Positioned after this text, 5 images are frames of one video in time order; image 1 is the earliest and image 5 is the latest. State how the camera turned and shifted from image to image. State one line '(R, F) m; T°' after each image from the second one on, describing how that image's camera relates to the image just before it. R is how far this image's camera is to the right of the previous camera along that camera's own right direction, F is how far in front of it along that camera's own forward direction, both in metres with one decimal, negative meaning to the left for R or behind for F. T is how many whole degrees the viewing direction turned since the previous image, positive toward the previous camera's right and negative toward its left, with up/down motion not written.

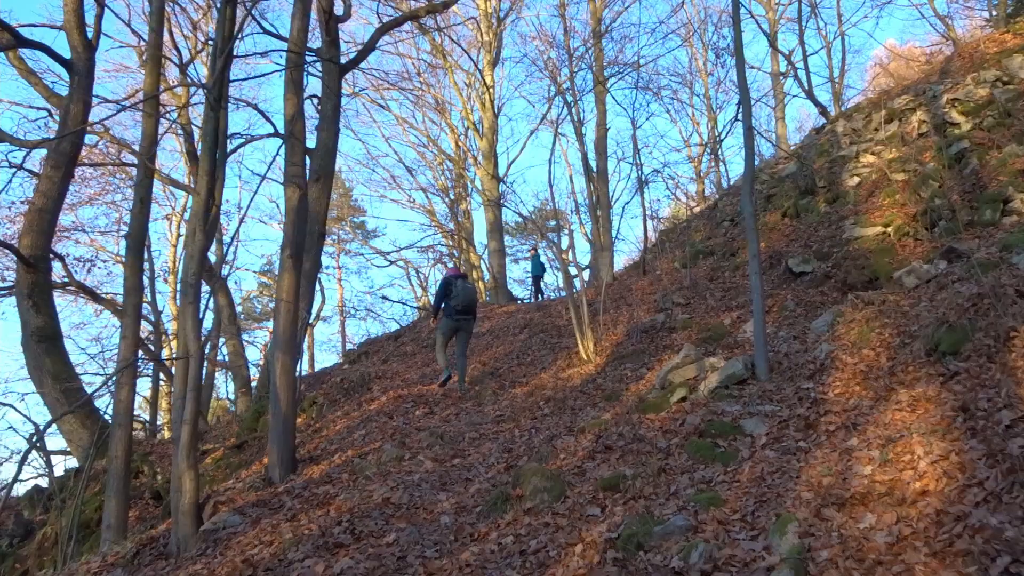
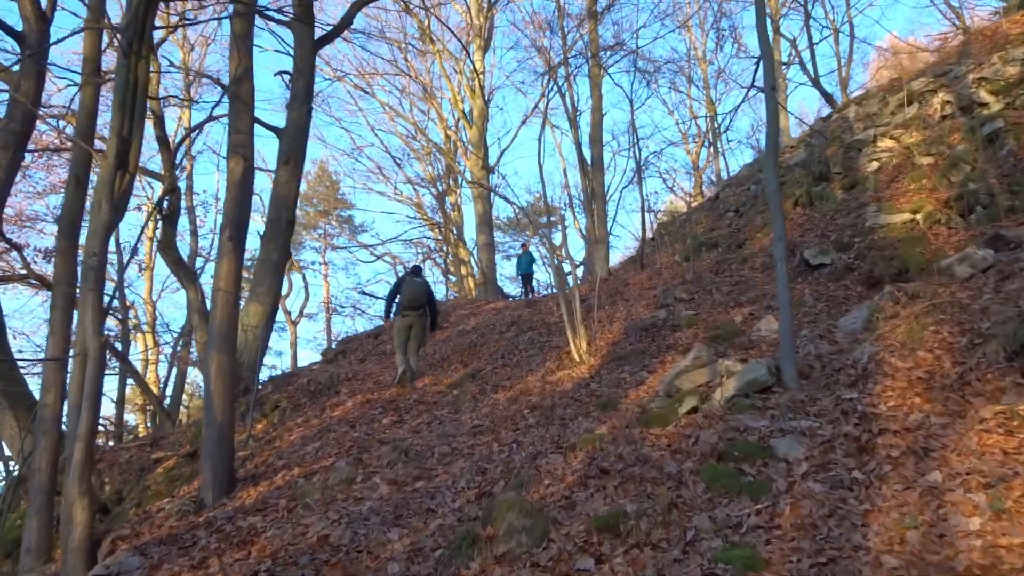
(+0.1, +1.3) m; 0°
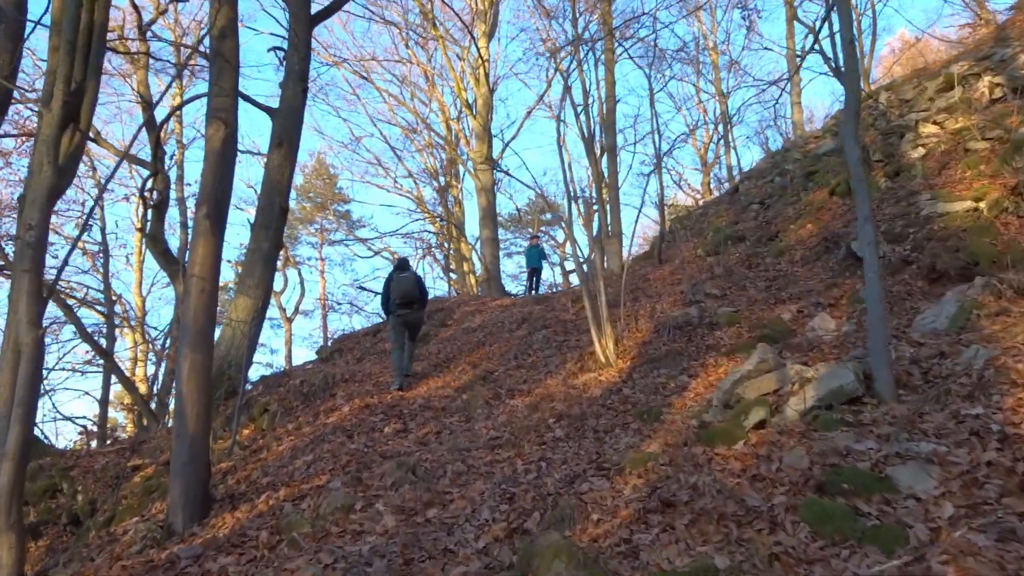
(-0.2, +1.1) m; 0°
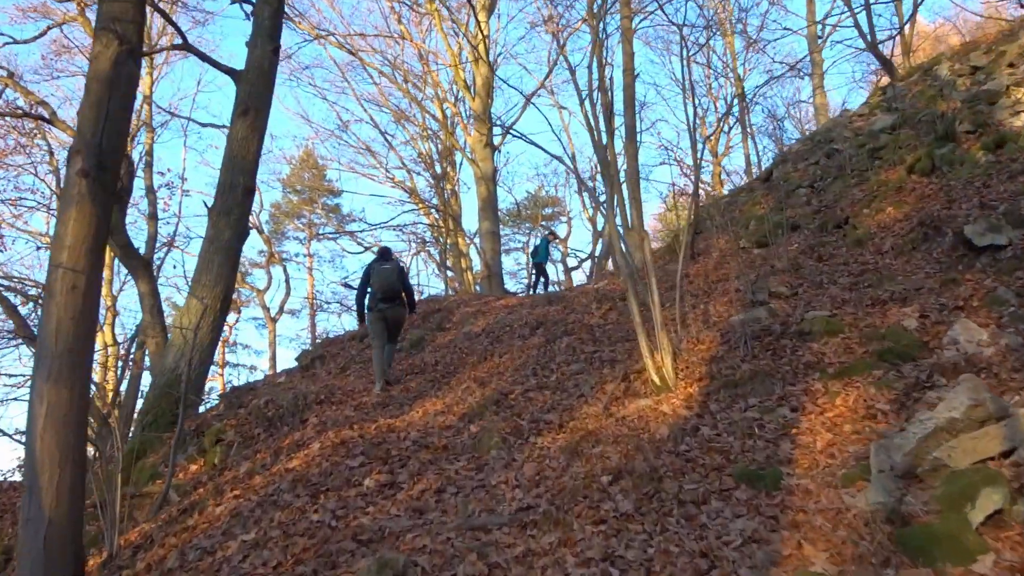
(-0.3, +2.2) m; 0°
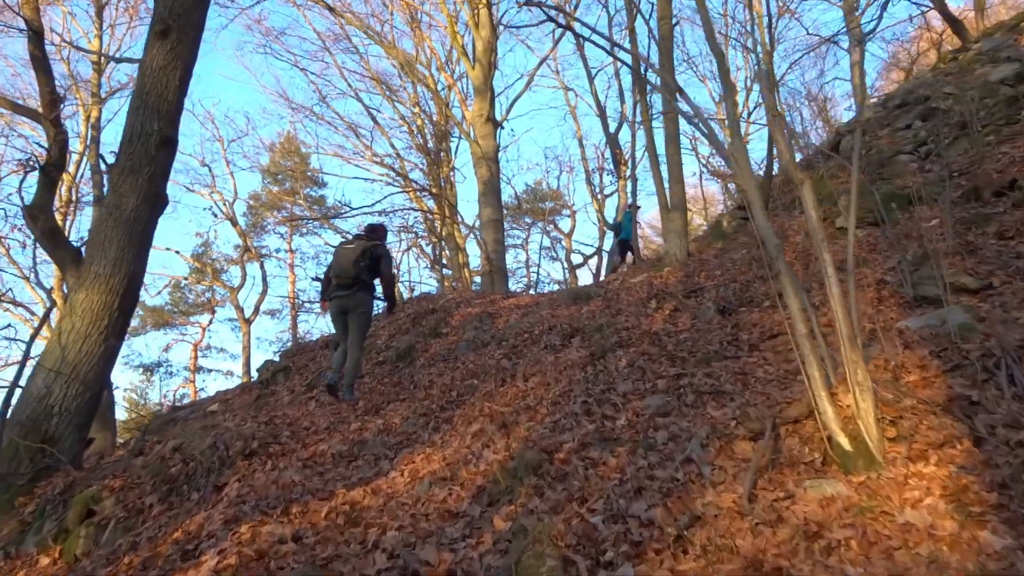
(-0.3, +3.1) m; +1°
